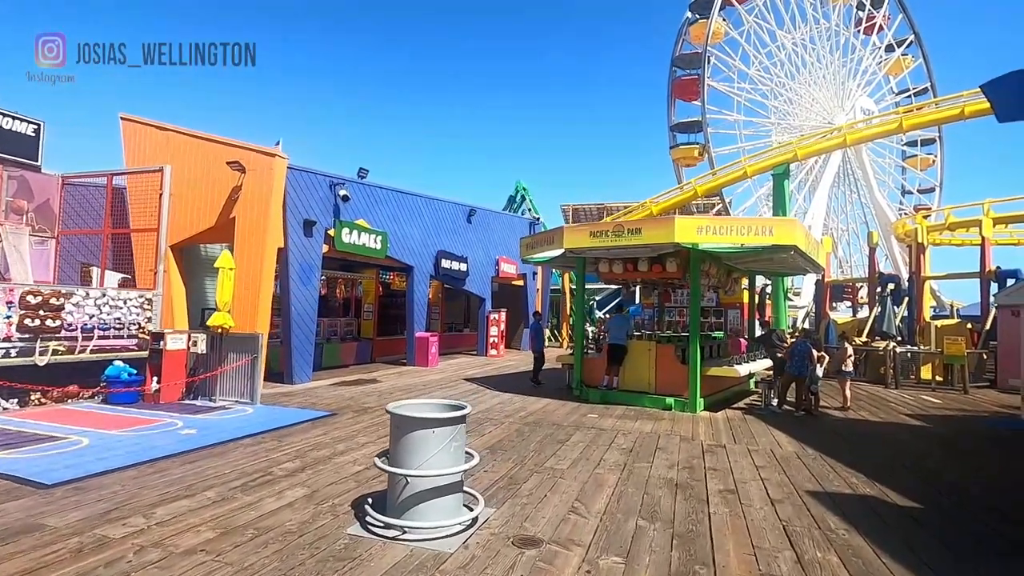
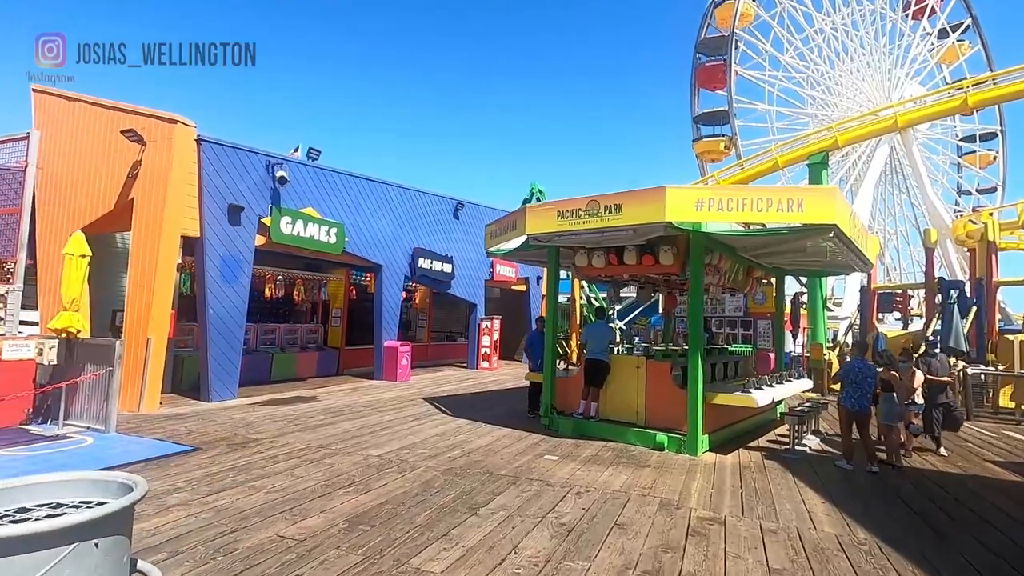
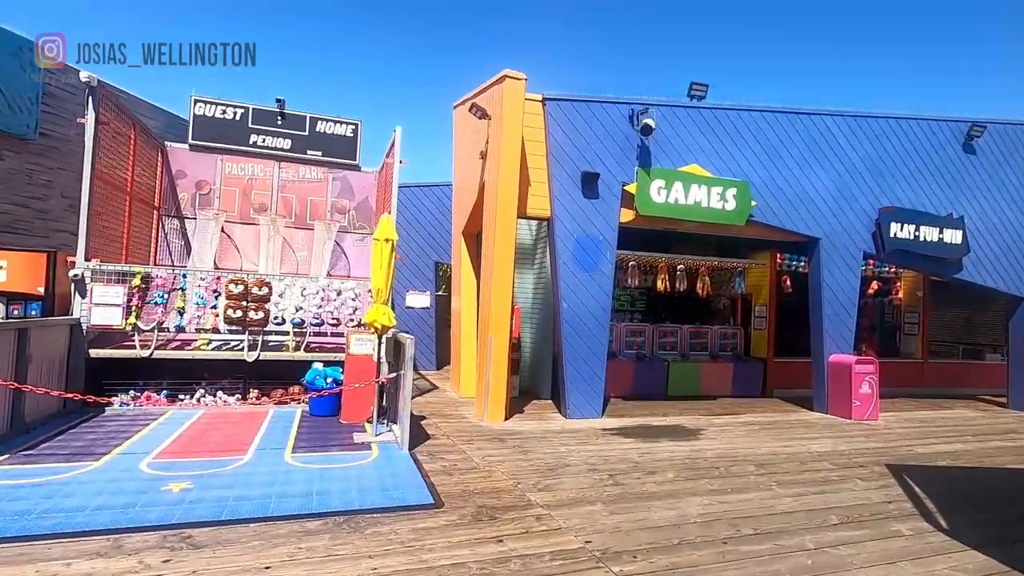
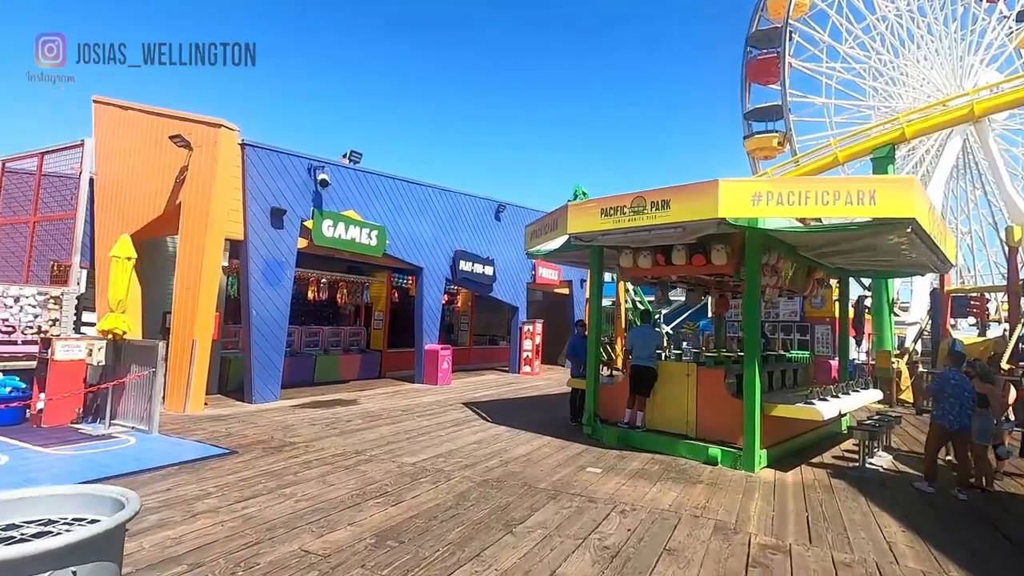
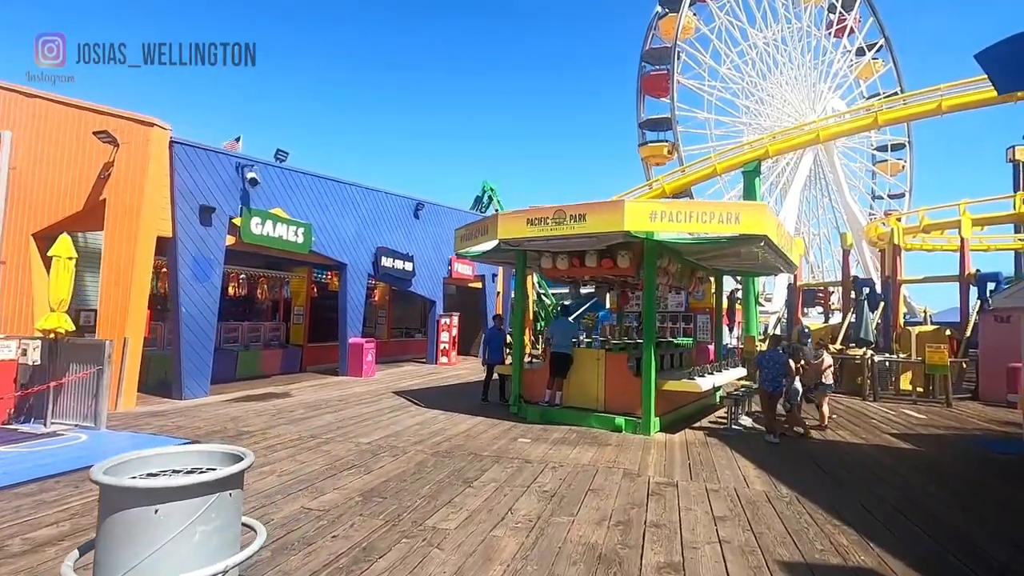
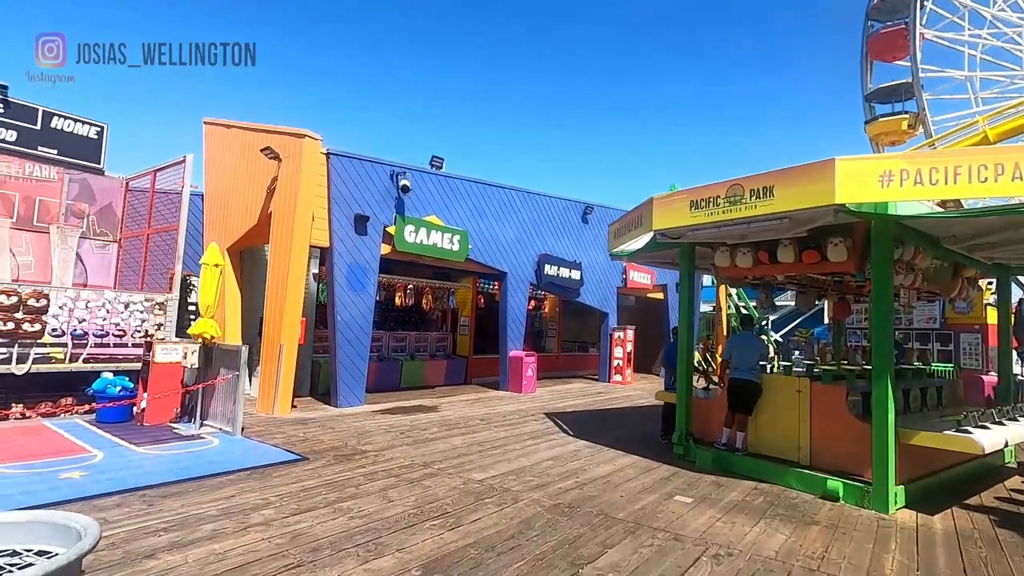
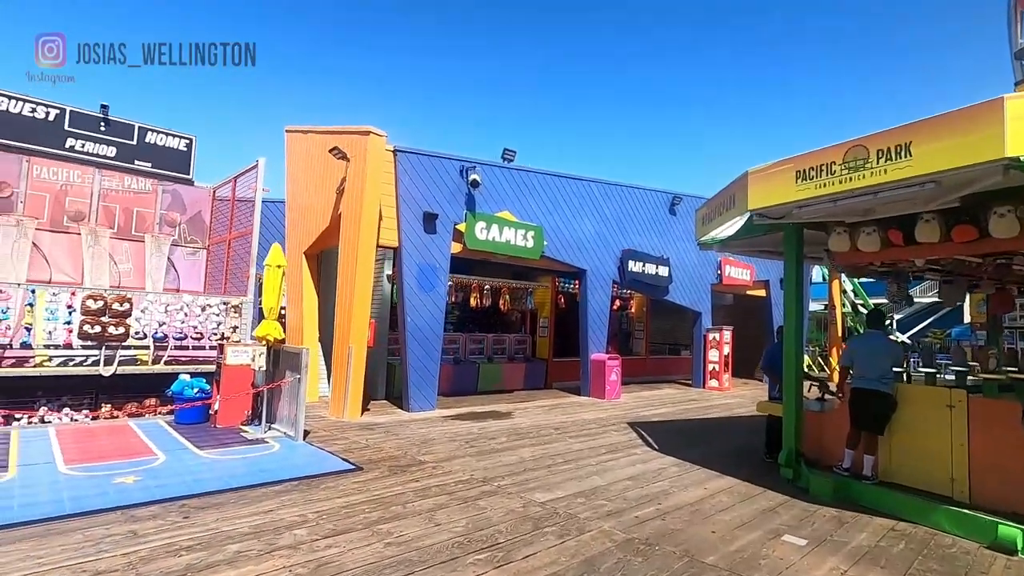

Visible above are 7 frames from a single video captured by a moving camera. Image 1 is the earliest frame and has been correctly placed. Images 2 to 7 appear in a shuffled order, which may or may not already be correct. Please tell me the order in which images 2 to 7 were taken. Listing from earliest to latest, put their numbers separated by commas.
5, 2, 4, 6, 7, 3
